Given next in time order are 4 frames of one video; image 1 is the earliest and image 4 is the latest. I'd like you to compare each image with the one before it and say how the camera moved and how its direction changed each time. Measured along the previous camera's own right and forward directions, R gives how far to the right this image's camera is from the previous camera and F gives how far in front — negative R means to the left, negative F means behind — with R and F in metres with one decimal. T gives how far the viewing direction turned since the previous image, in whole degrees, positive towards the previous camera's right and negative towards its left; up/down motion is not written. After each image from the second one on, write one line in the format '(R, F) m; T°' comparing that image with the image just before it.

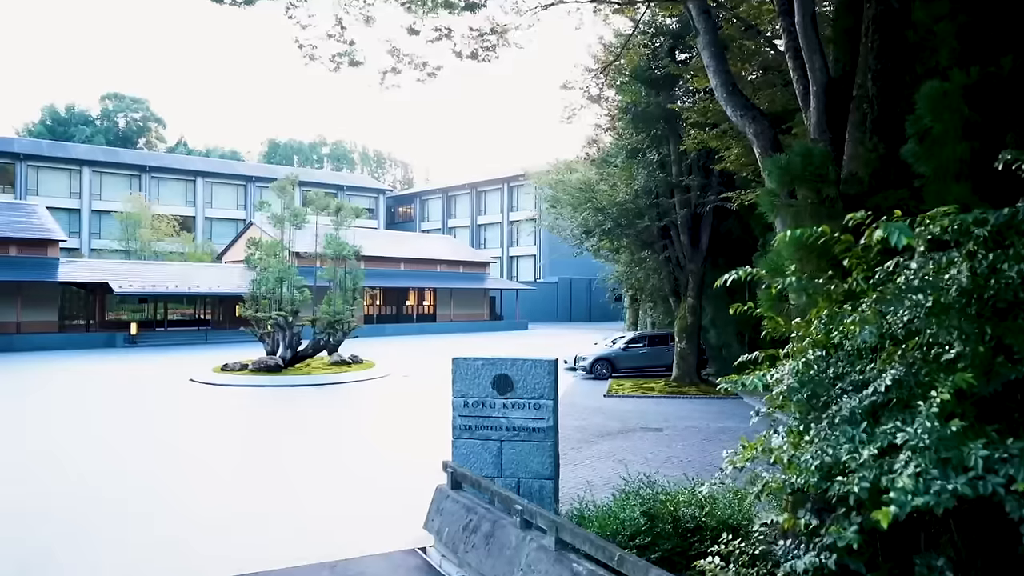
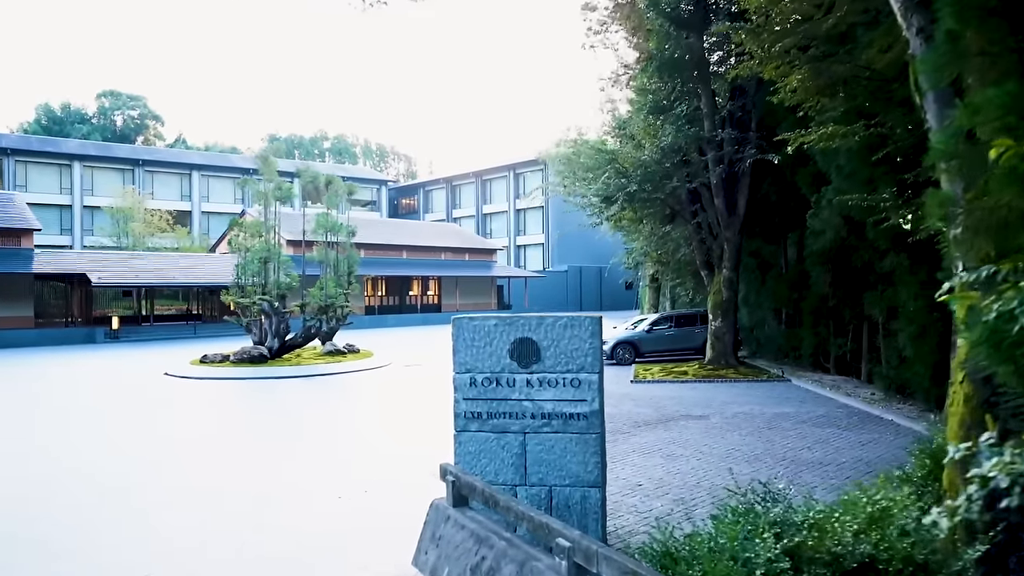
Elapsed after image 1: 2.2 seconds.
(-0.1, +2.1) m; -1°
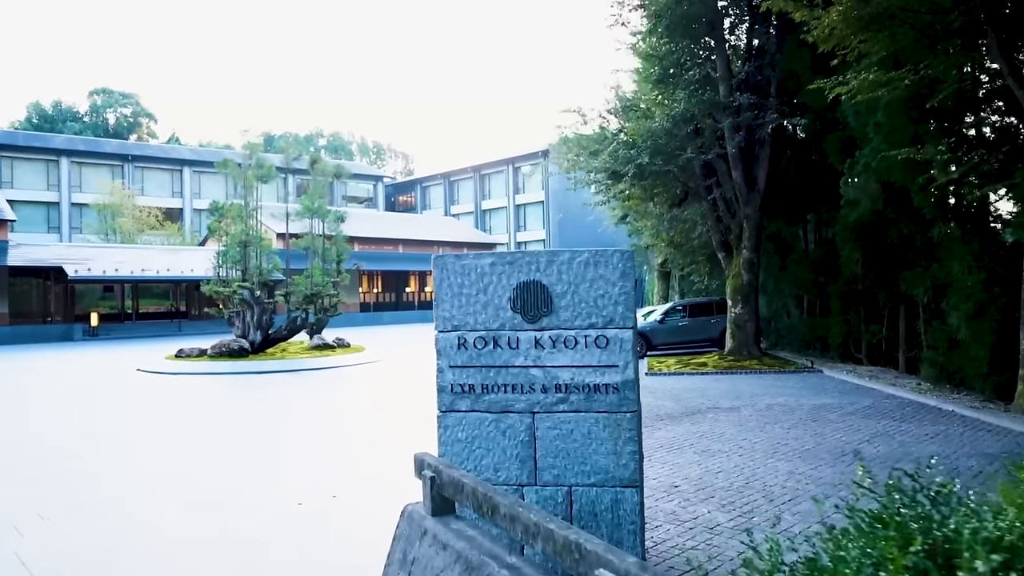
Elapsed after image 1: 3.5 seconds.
(0.0, +1.3) m; 0°
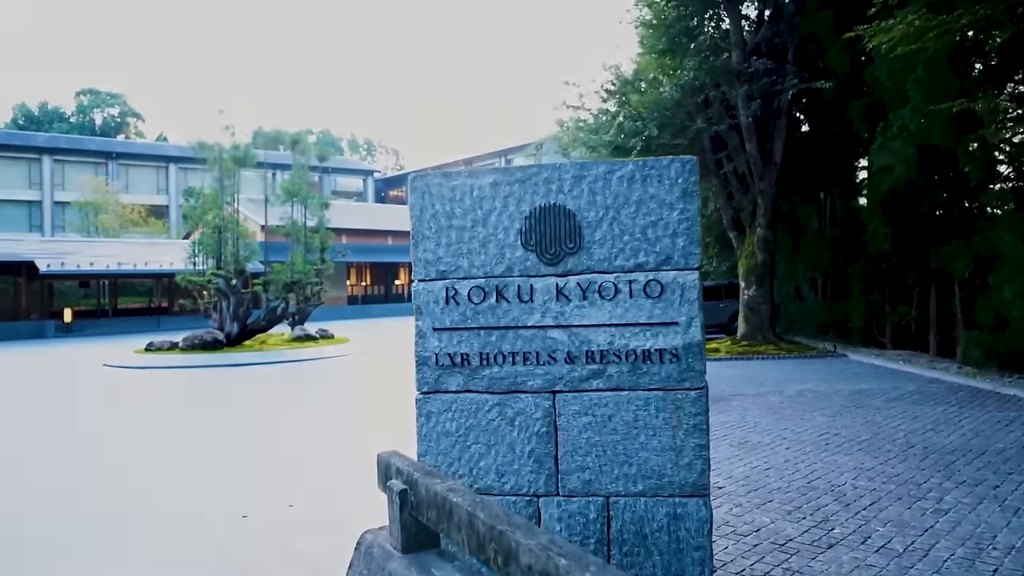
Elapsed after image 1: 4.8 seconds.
(-0.1, +1.1) m; 0°
